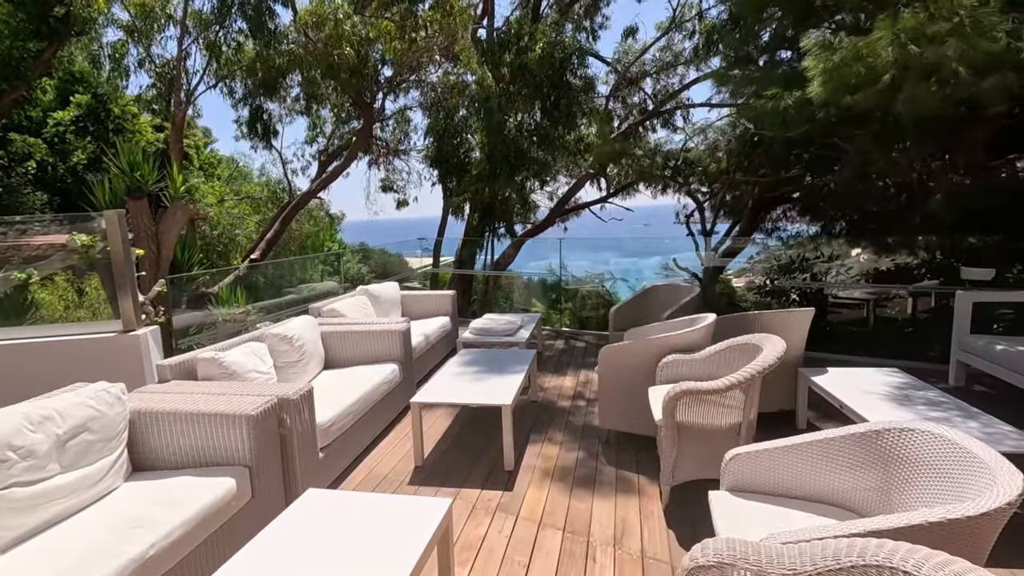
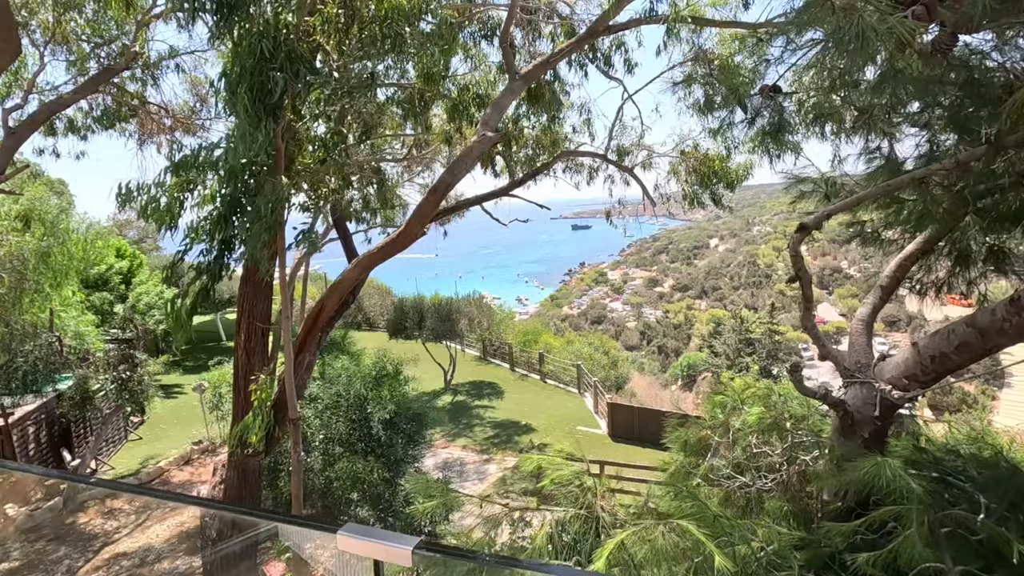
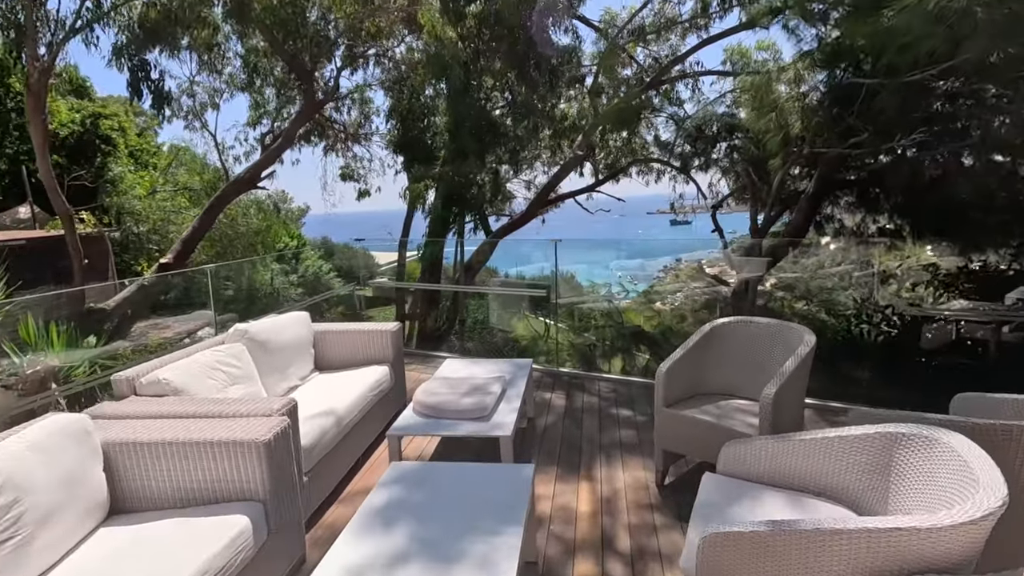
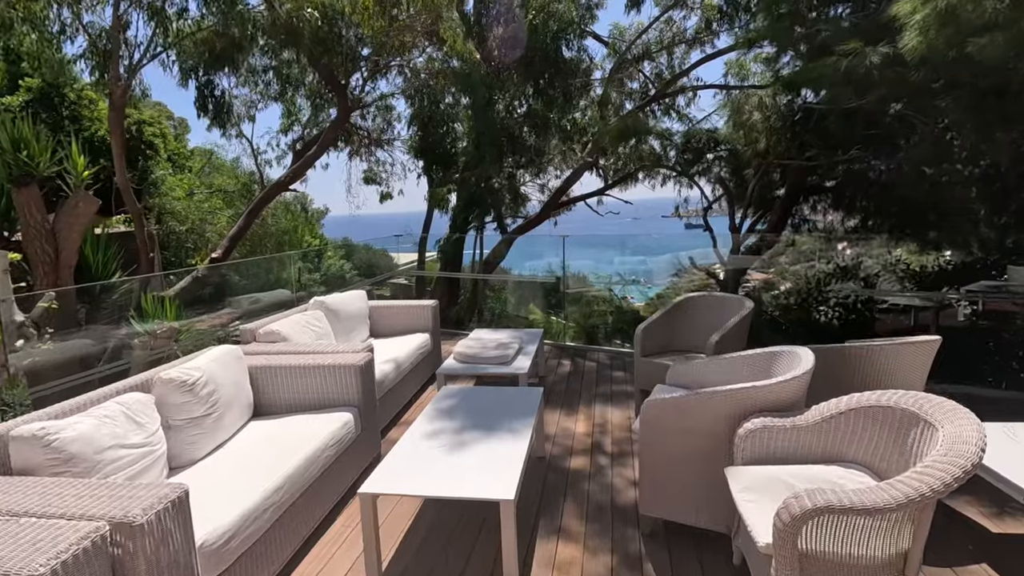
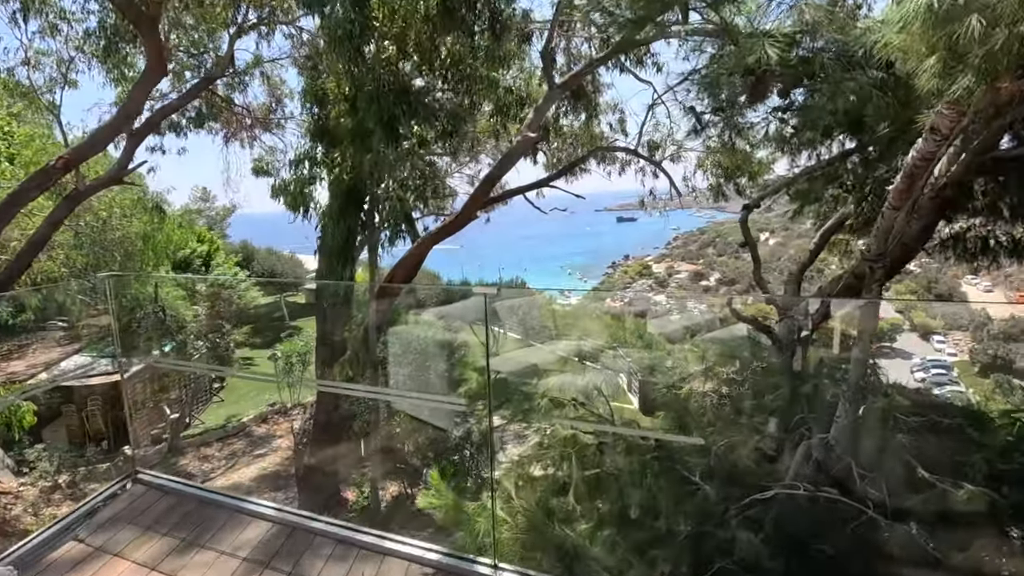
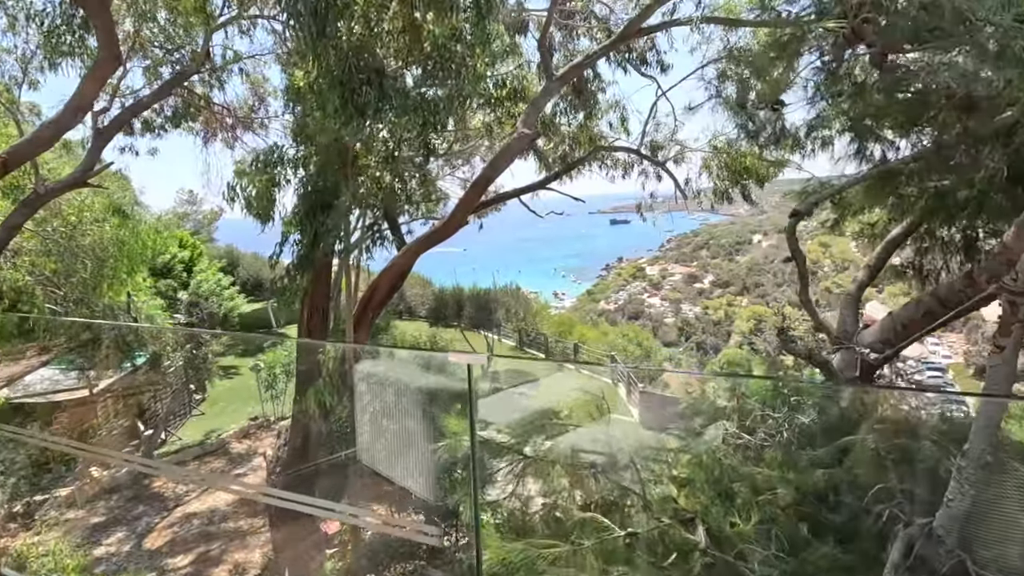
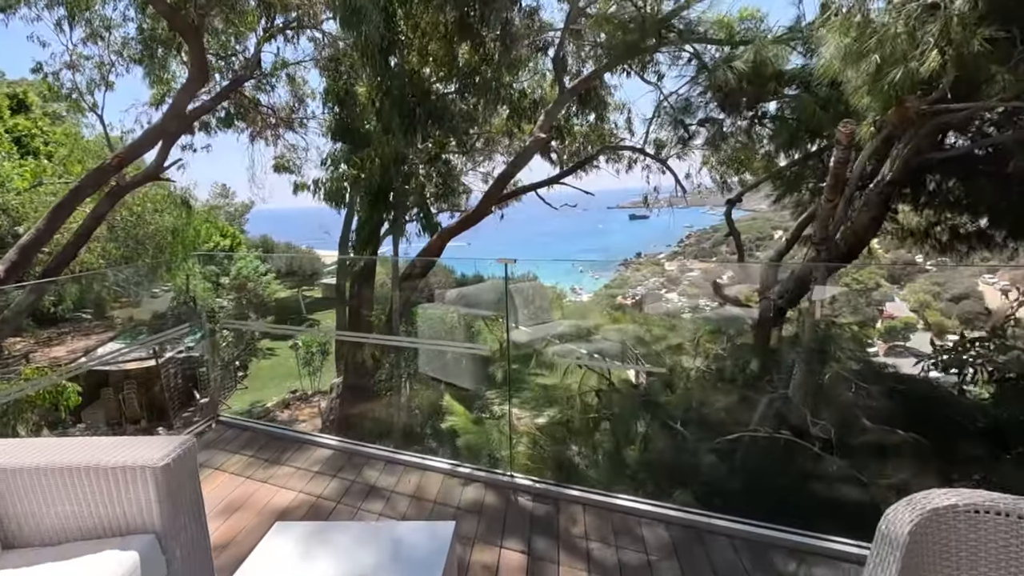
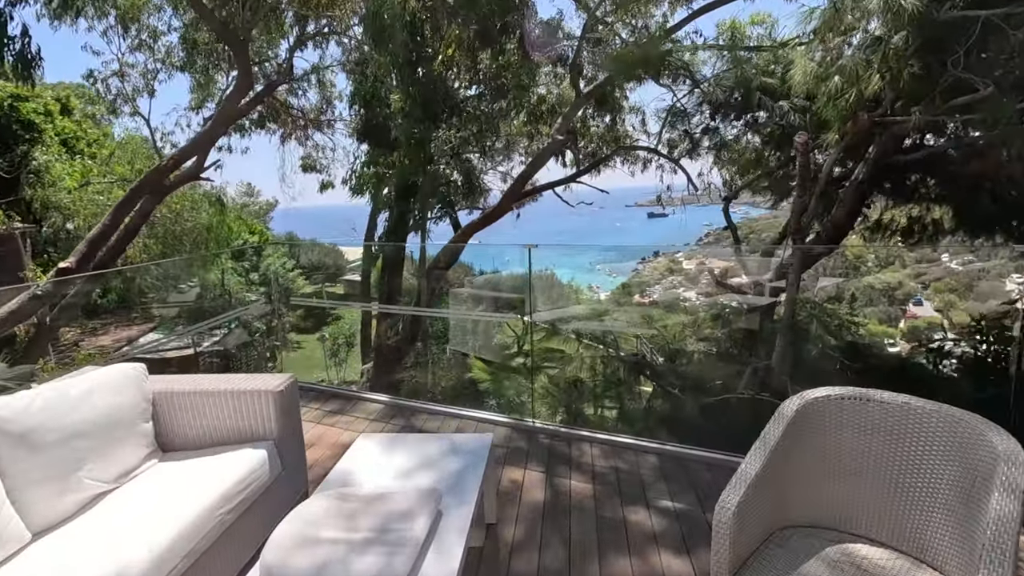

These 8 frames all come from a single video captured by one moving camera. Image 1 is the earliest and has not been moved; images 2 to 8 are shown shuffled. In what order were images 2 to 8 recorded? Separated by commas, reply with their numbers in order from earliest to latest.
4, 3, 8, 7, 5, 6, 2
